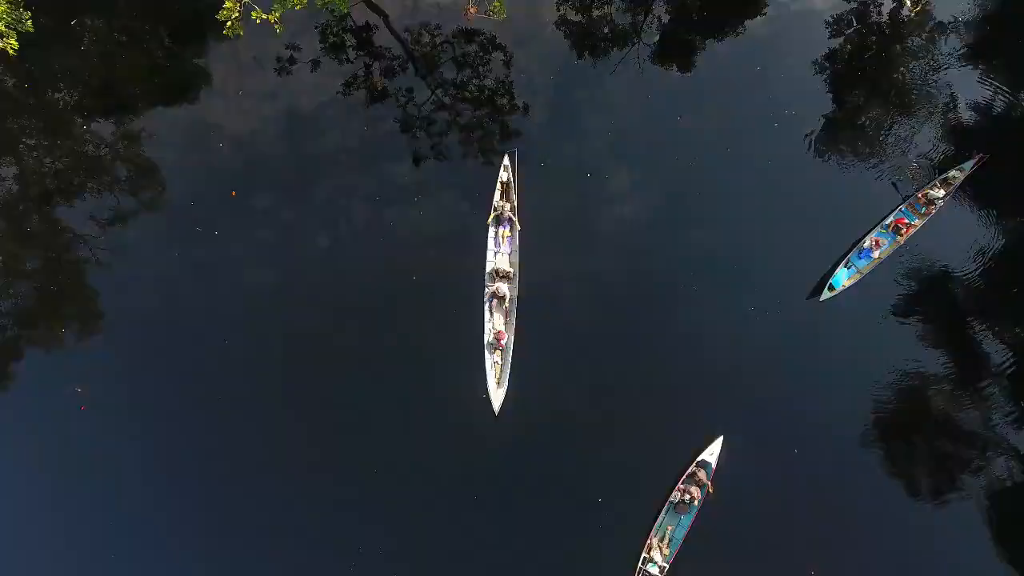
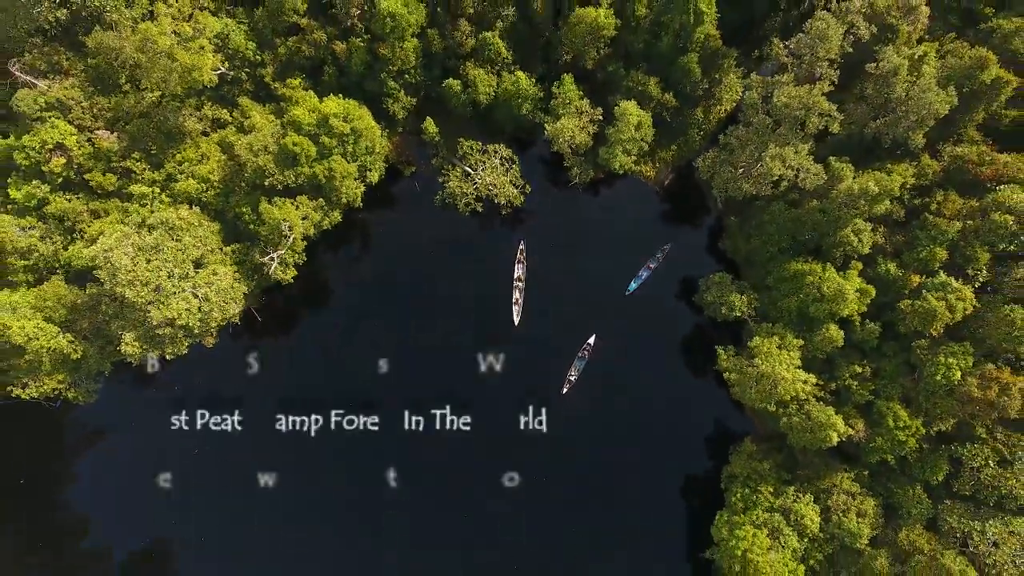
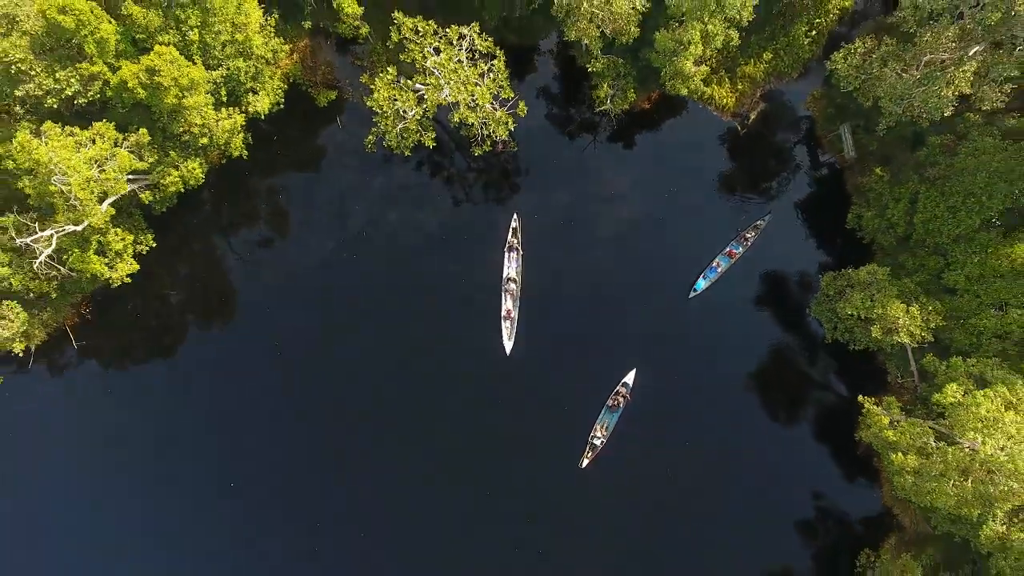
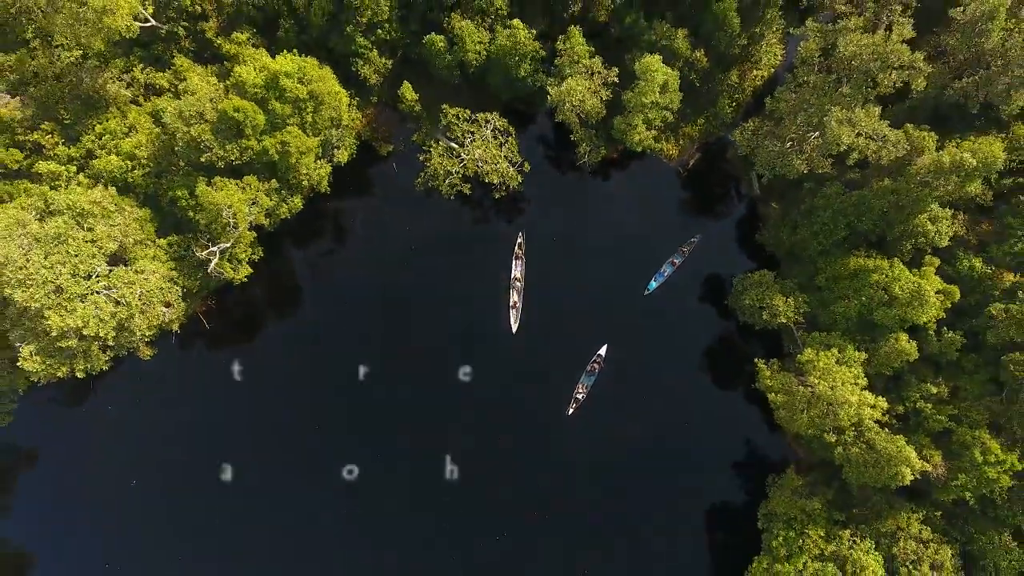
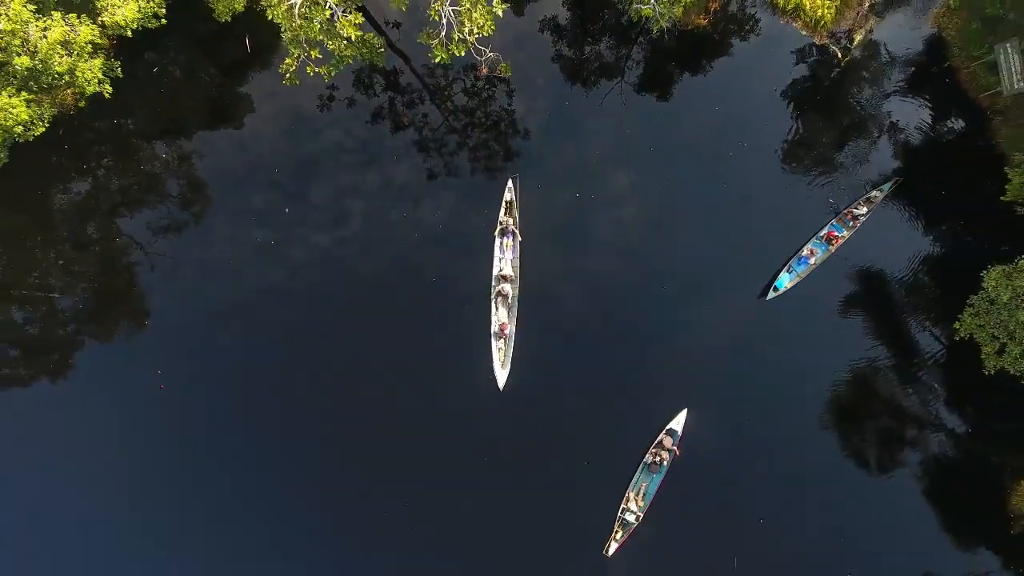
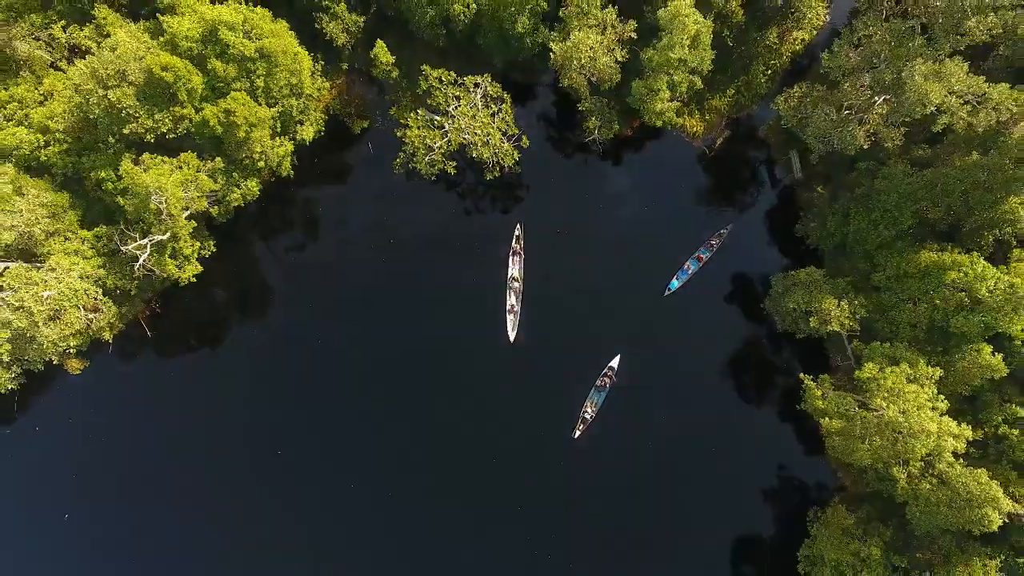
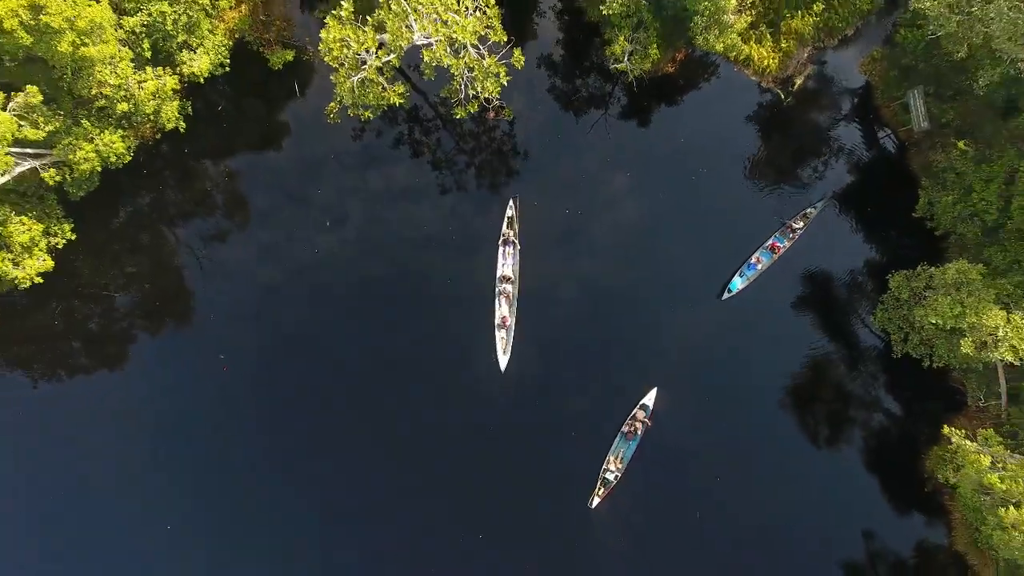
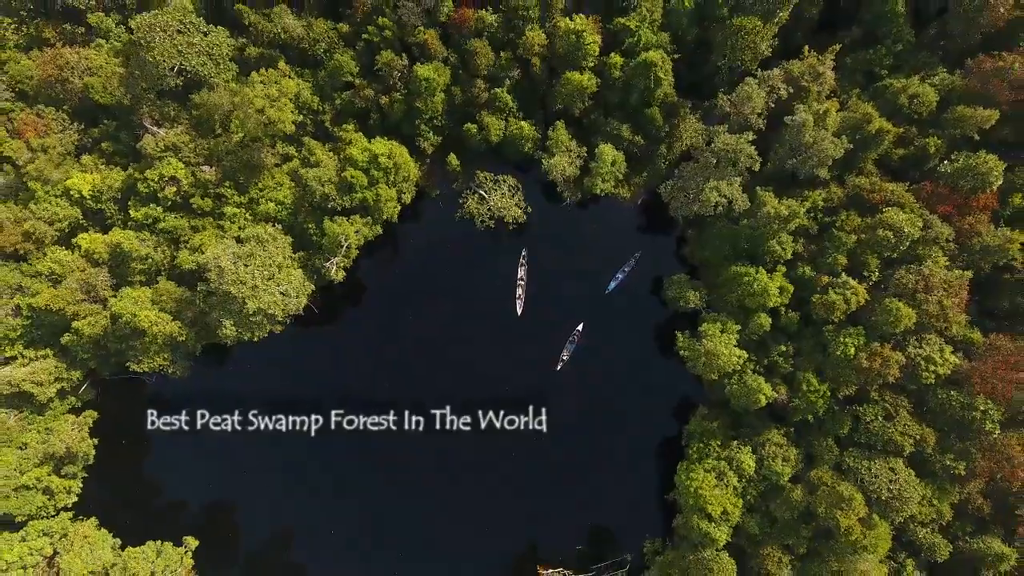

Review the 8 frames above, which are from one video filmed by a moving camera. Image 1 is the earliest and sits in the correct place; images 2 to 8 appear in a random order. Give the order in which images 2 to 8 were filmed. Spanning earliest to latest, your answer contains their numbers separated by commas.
5, 7, 3, 6, 4, 2, 8
